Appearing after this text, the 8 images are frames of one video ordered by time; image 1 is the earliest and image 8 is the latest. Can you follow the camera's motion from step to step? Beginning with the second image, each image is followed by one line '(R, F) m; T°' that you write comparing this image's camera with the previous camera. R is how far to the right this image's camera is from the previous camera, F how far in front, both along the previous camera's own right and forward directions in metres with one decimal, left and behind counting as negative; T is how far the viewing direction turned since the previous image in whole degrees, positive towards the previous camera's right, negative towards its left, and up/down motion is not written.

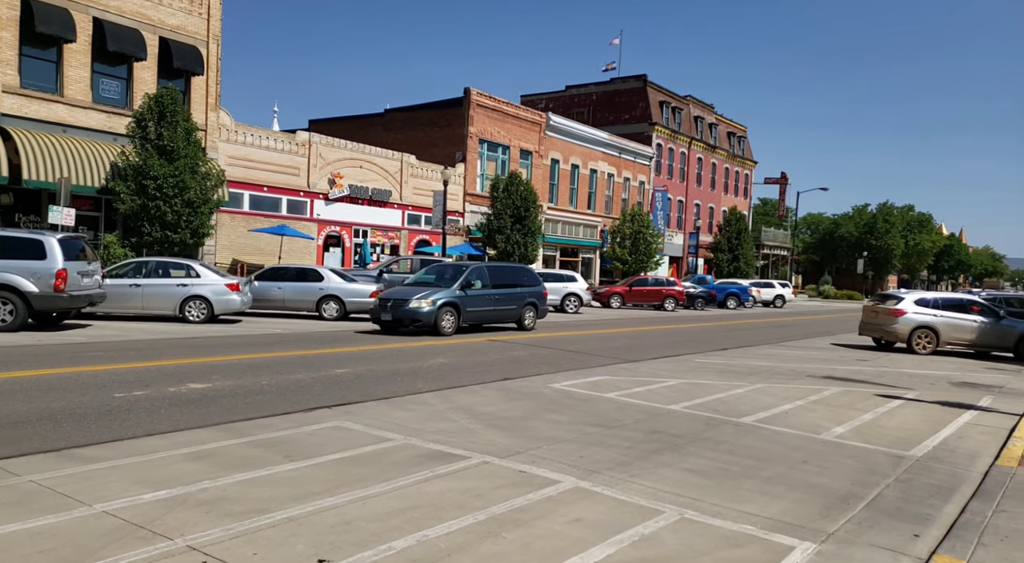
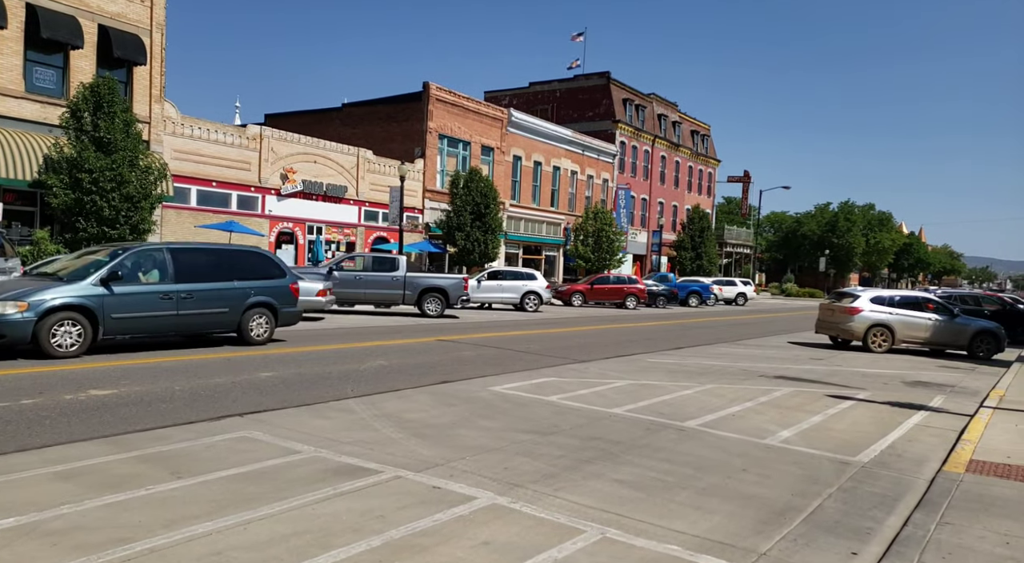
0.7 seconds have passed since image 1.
(+0.4, +0.5) m; +2°
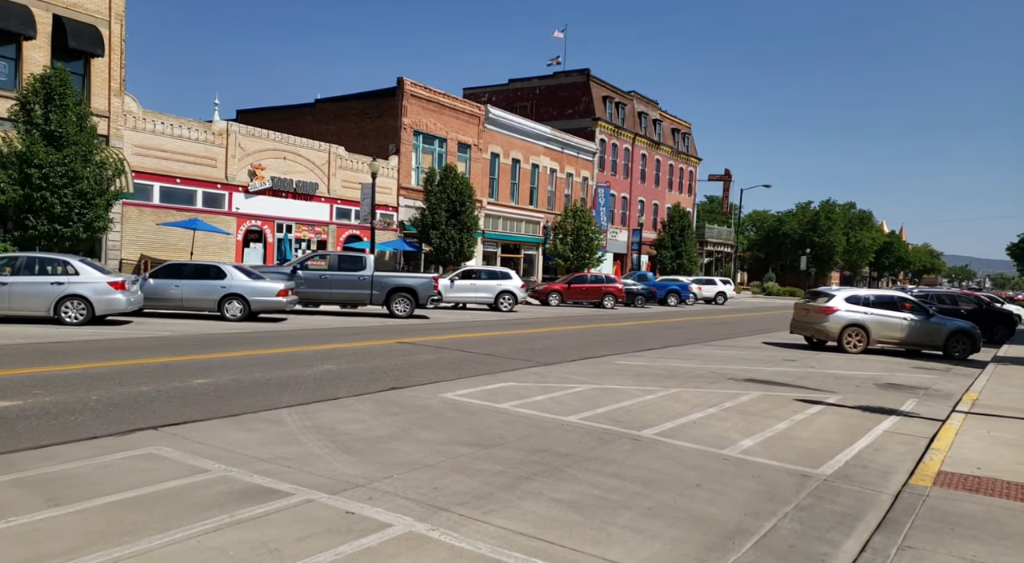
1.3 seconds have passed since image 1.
(+0.4, +0.5) m; +1°
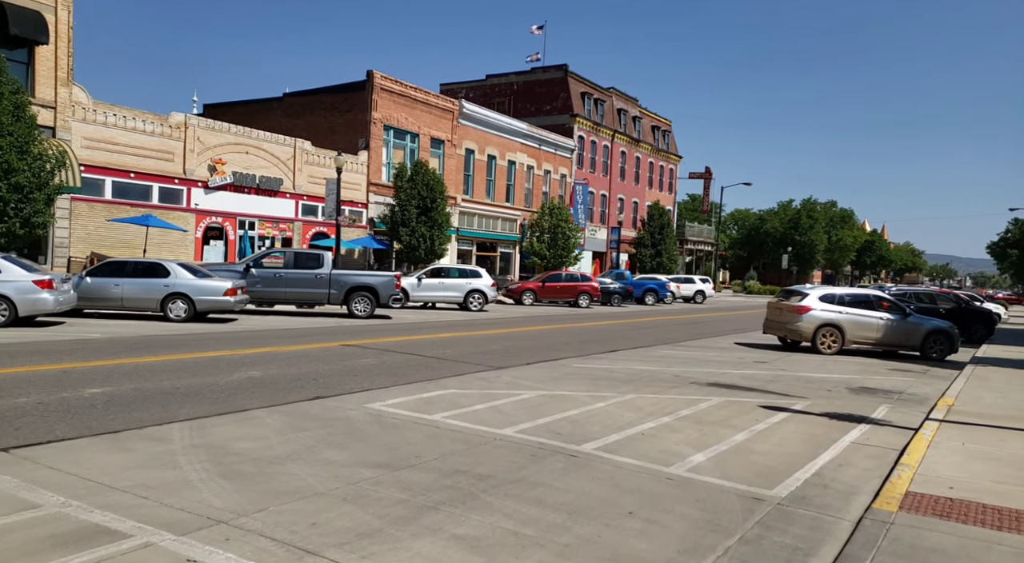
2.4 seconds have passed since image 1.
(+0.5, +0.8) m; +1°
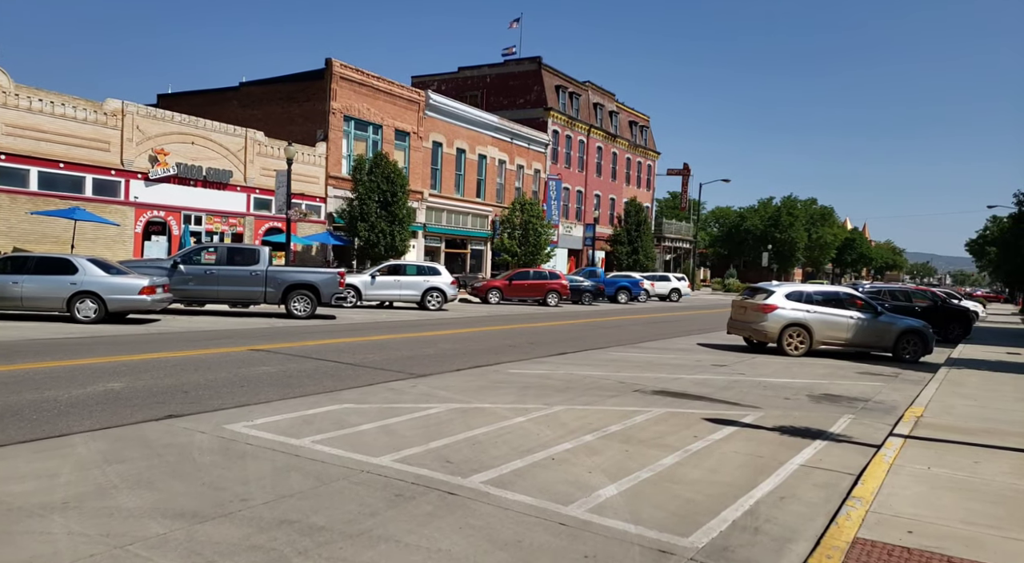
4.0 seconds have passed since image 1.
(+0.9, +1.3) m; +1°
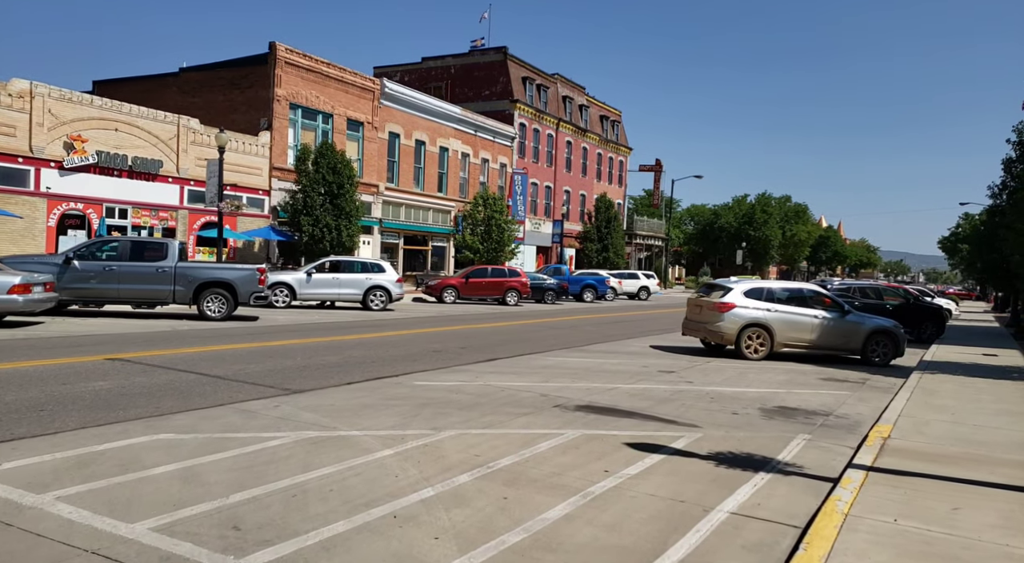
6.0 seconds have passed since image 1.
(+1.0, +1.8) m; +1°
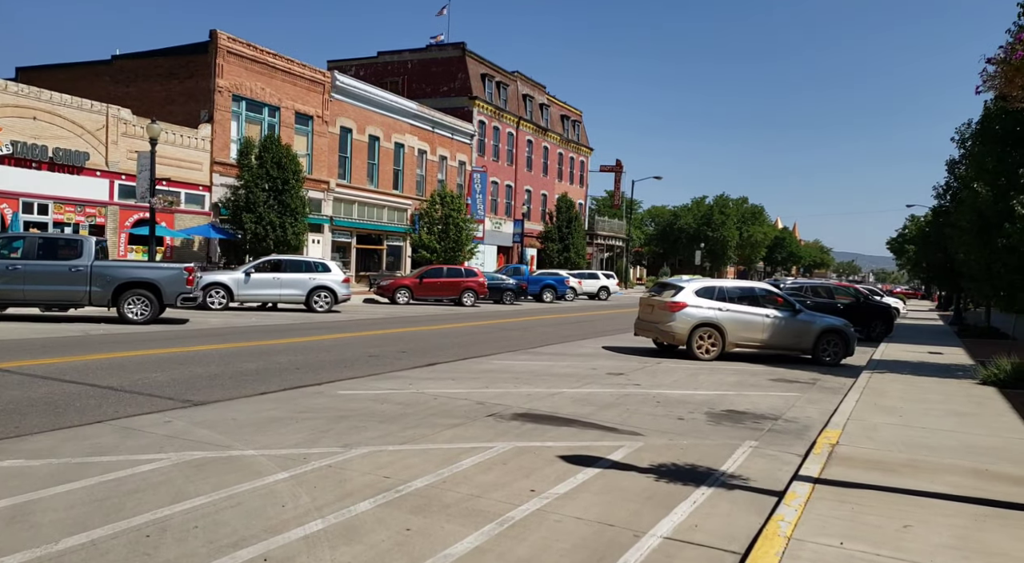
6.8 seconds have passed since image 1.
(+0.4, +0.8) m; +3°
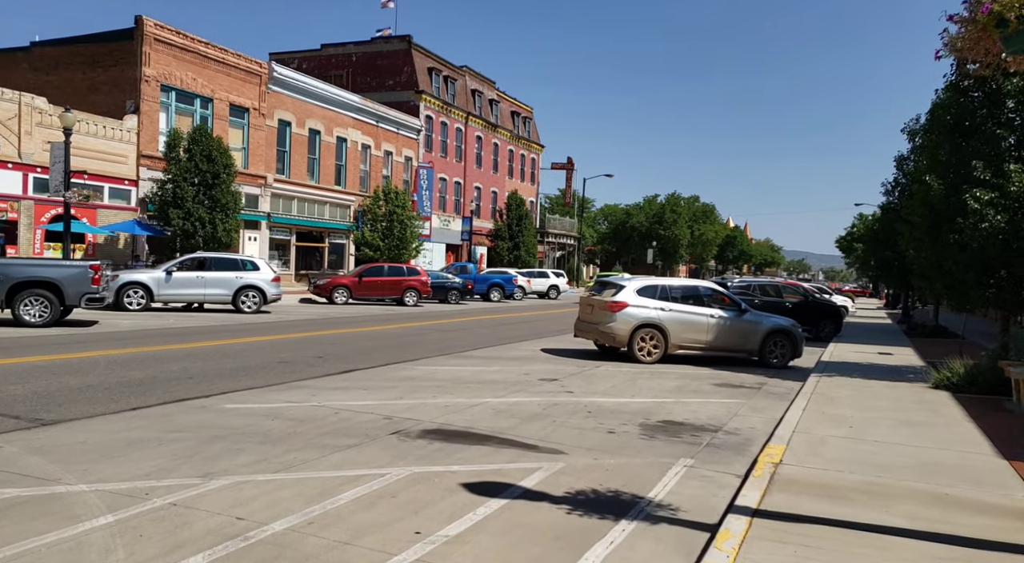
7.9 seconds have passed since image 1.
(+0.5, +1.0) m; +3°
